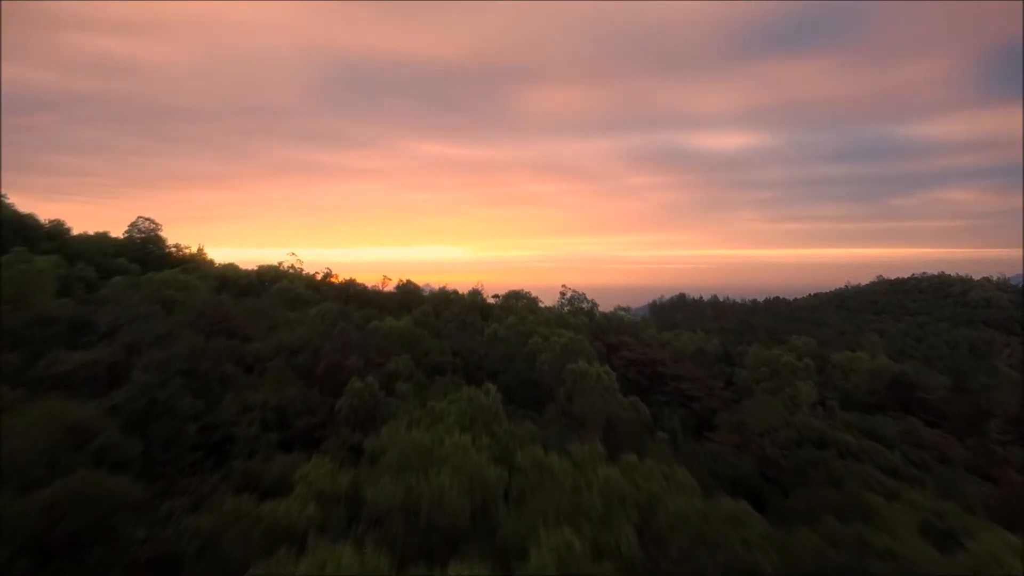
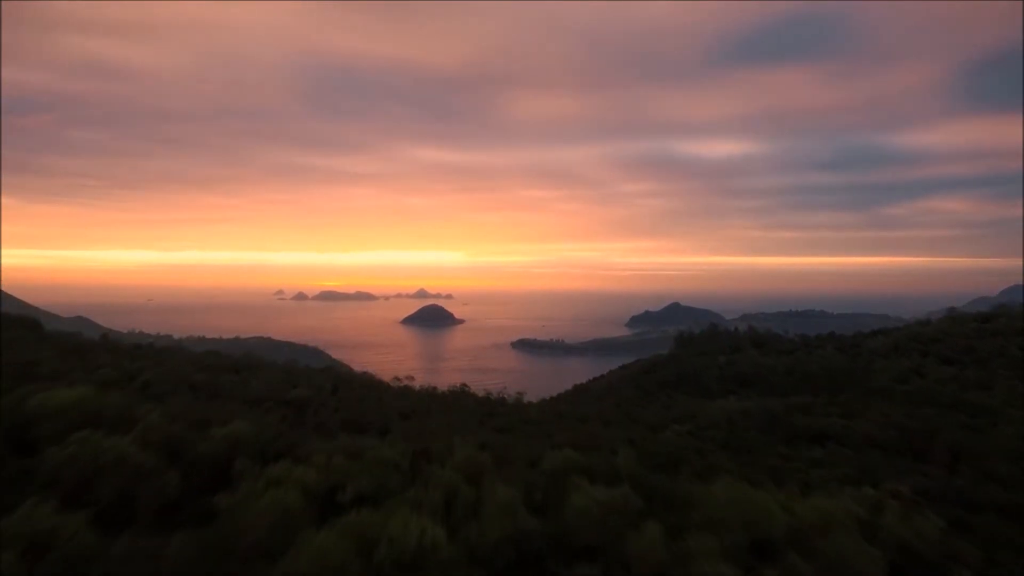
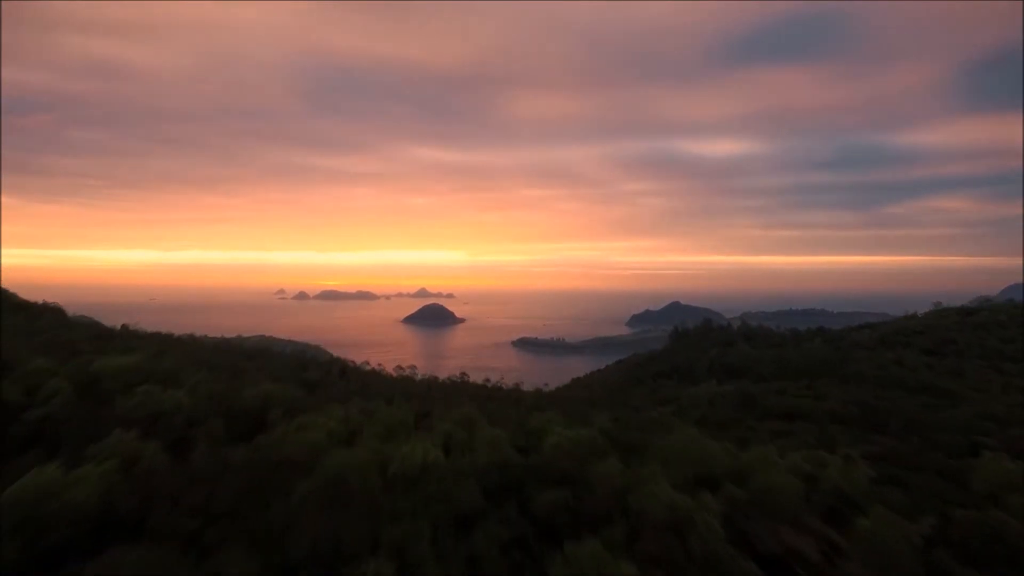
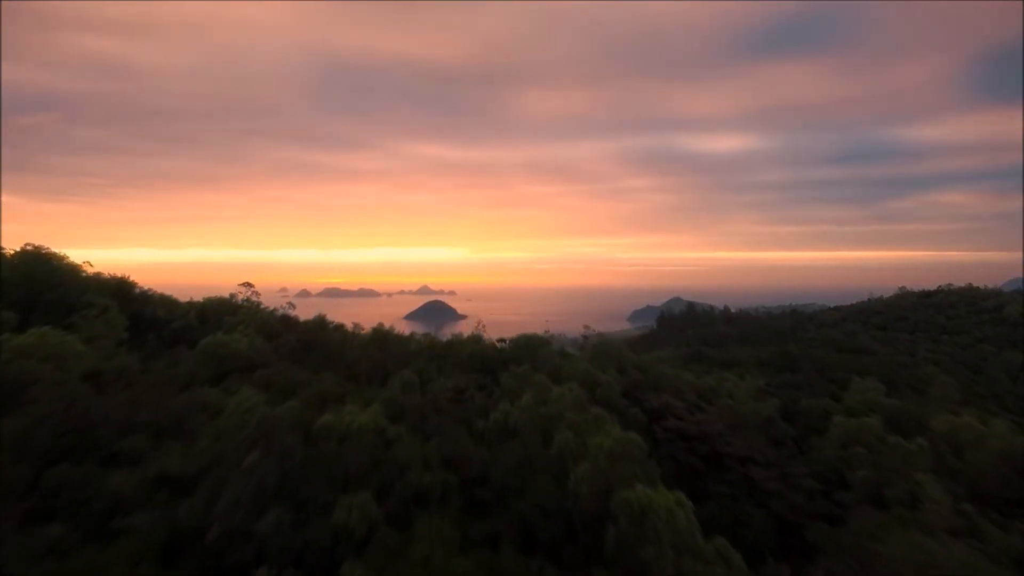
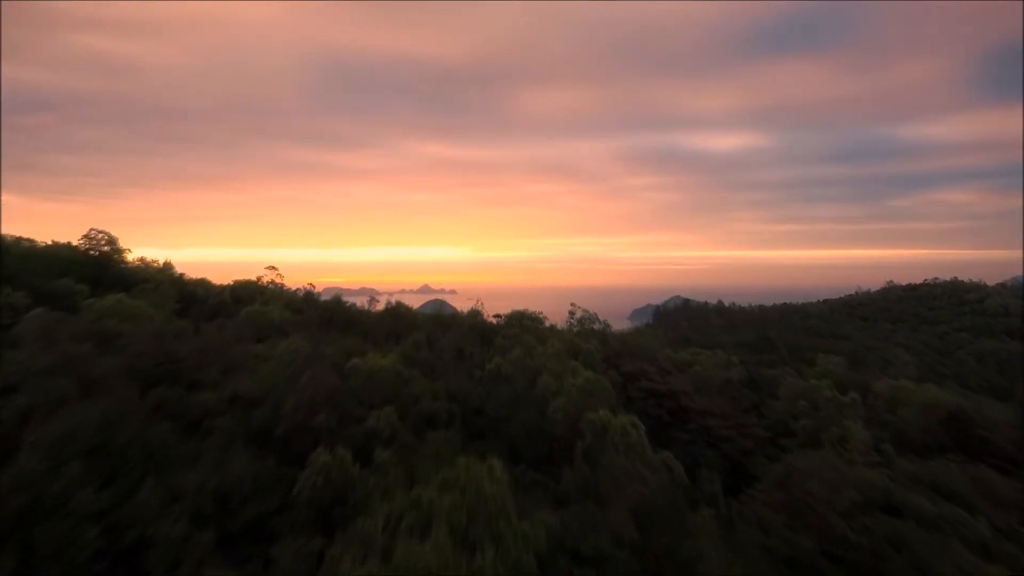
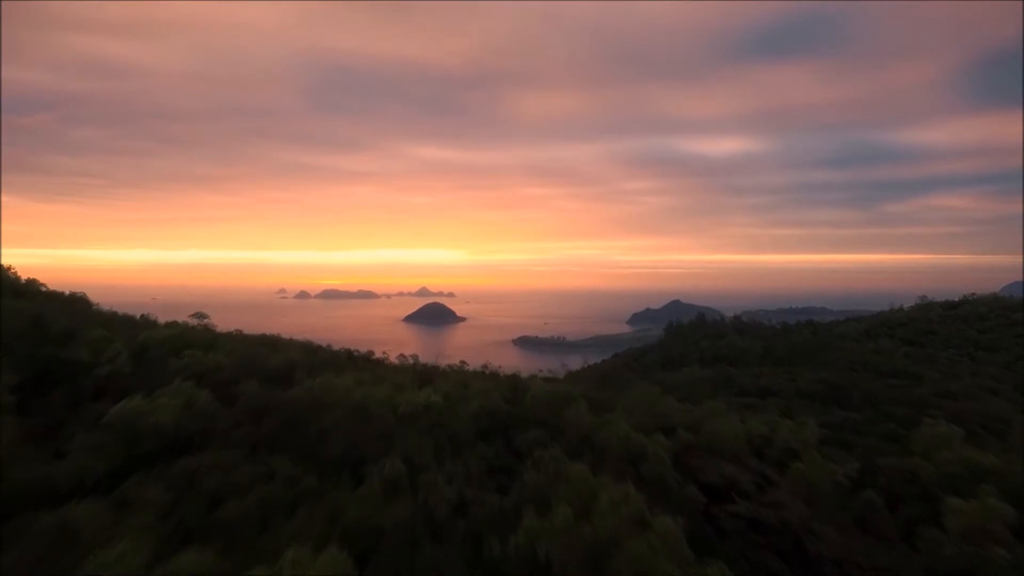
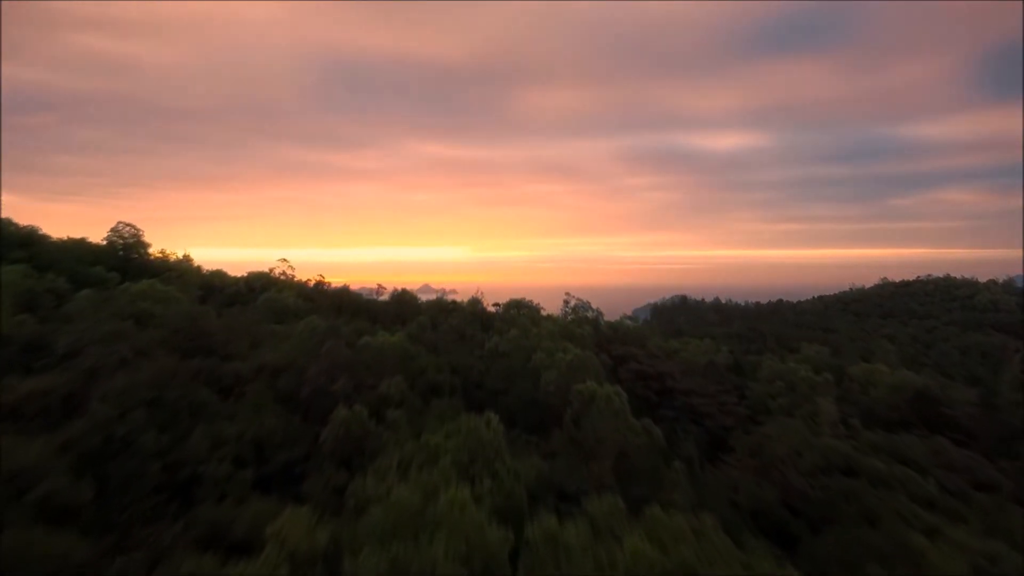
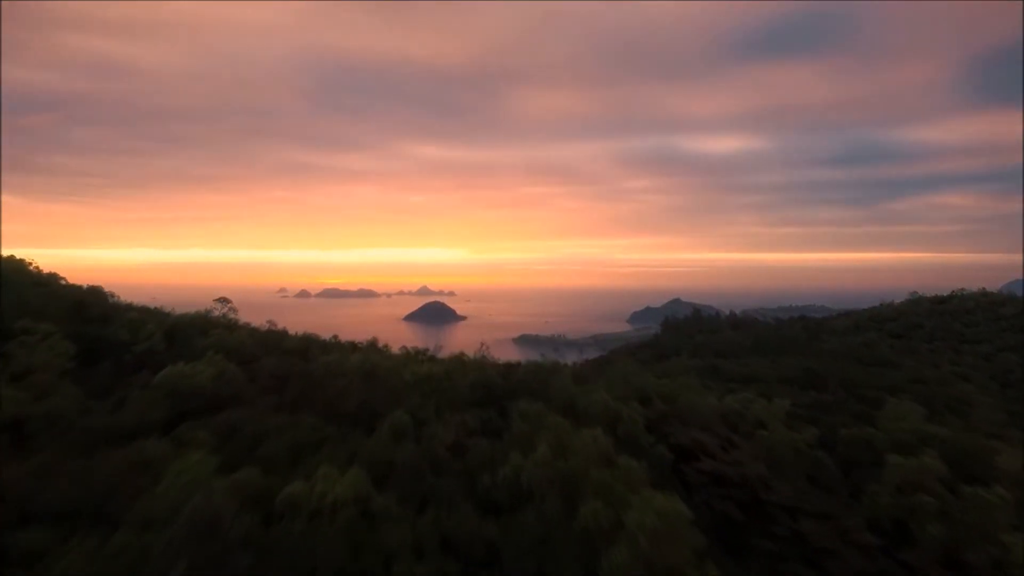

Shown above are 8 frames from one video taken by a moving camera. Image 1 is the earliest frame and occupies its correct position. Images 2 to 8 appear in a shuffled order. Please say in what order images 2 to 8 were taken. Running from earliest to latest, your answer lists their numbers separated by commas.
7, 5, 4, 8, 6, 3, 2
